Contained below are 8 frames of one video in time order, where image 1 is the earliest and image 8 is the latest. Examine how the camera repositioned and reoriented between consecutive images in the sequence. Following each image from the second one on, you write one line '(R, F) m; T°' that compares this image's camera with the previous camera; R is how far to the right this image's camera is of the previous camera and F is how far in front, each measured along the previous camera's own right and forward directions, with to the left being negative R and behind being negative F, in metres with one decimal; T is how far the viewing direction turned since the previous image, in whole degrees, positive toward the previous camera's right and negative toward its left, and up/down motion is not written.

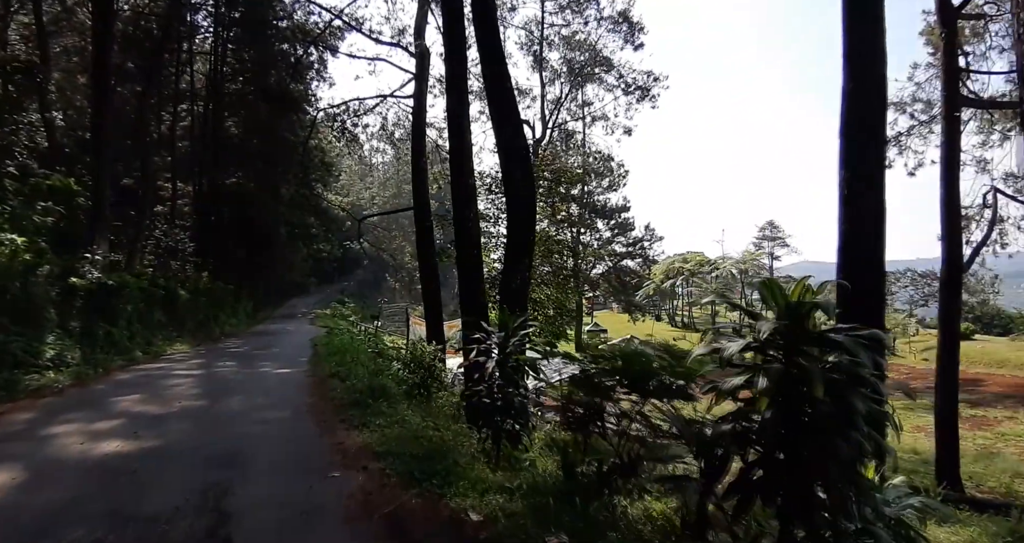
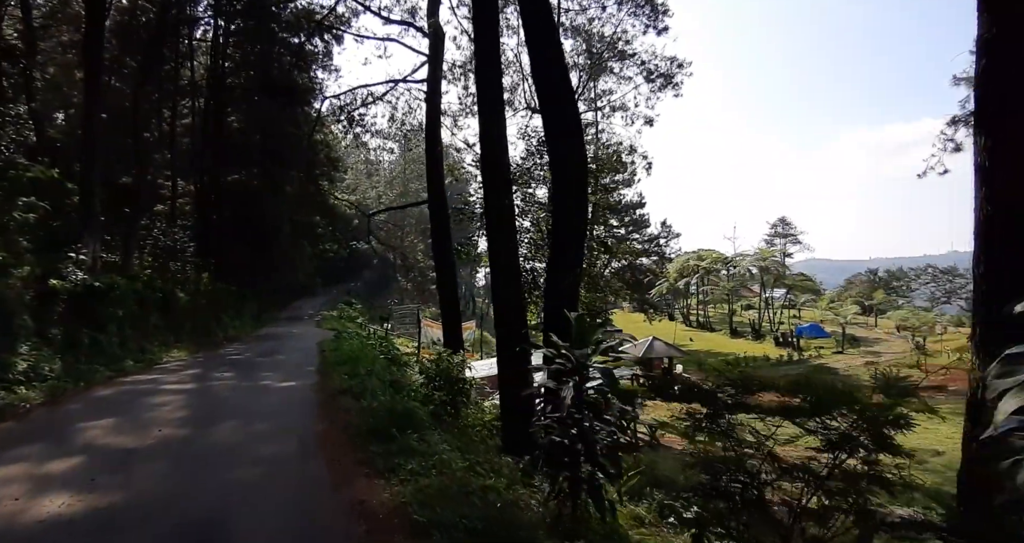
(-0.4, +1.3) m; -1°
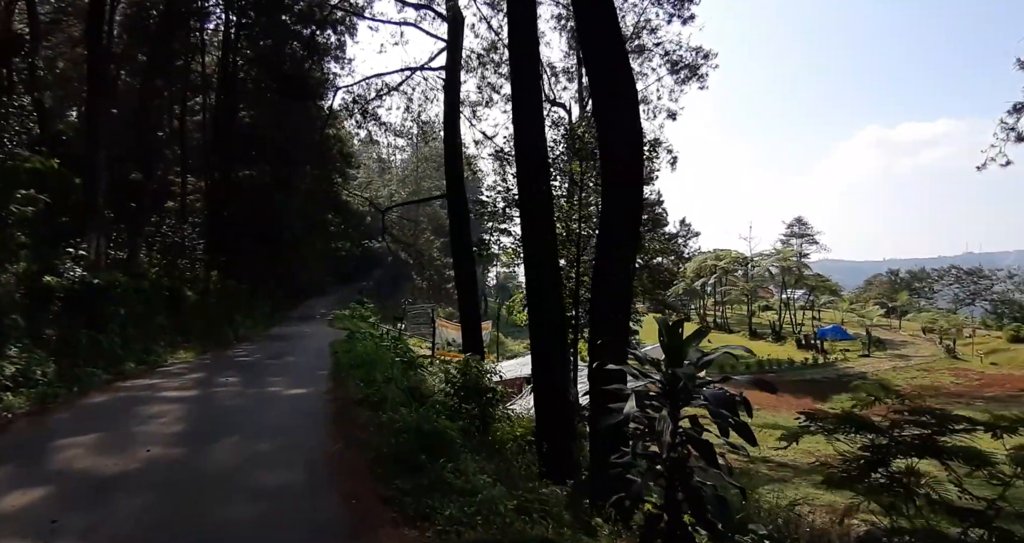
(-0.3, +0.8) m; -1°
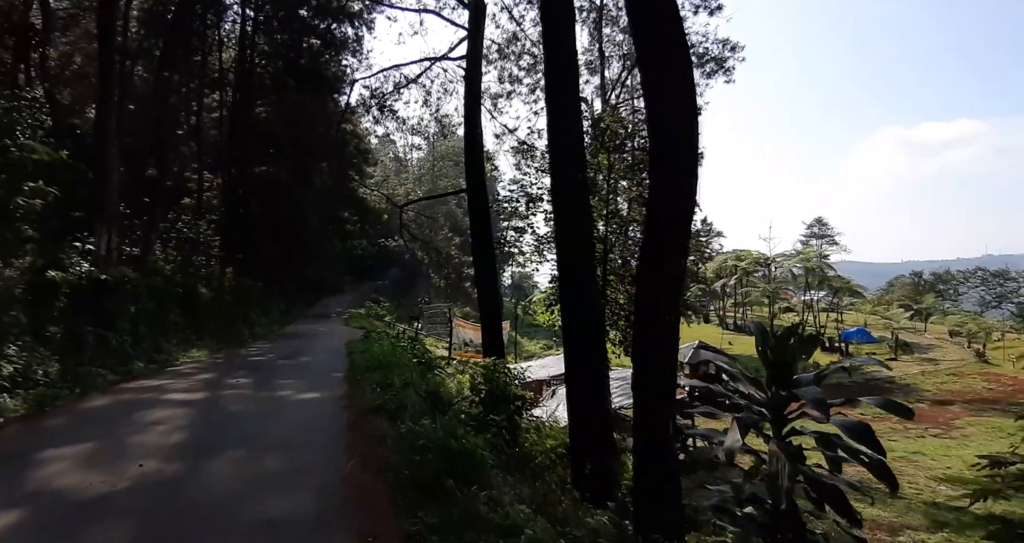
(-0.2, +0.6) m; -1°
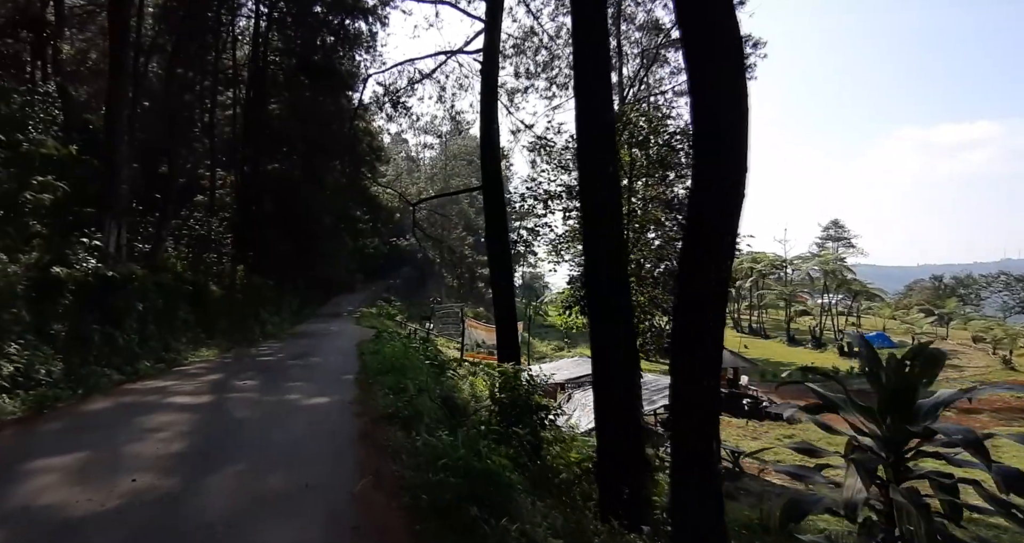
(-0.1, +0.4) m; -1°
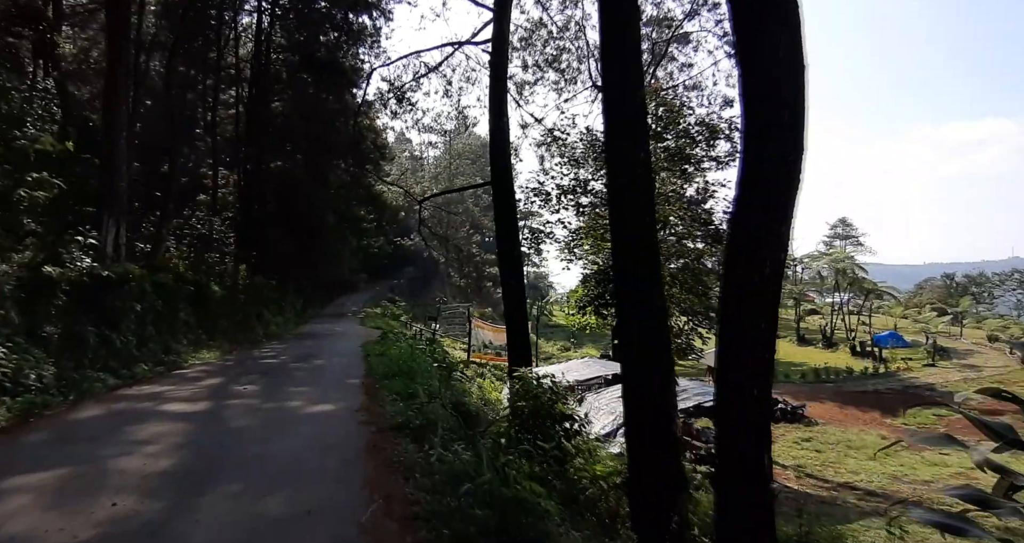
(-0.1, +0.5) m; 0°
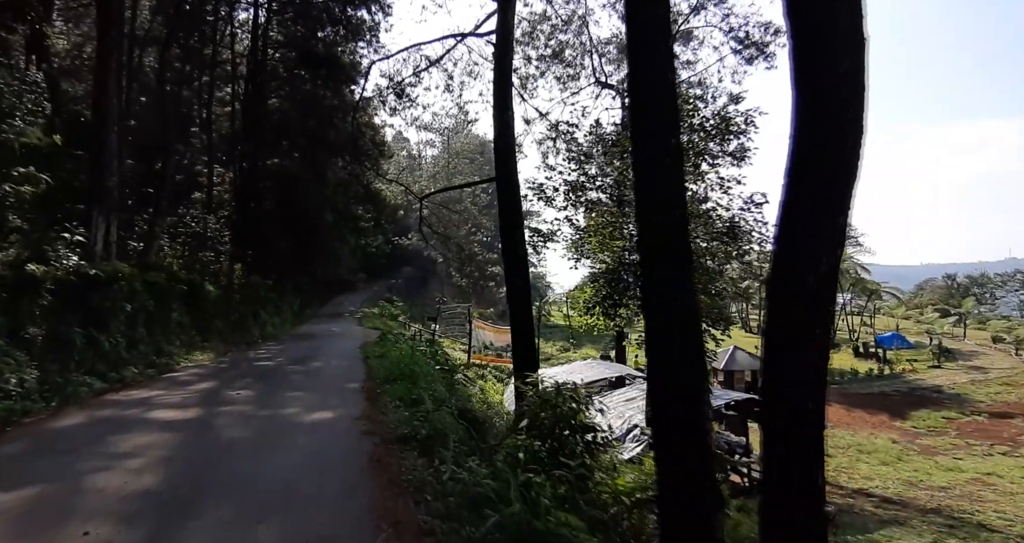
(-0.2, +0.4) m; 0°
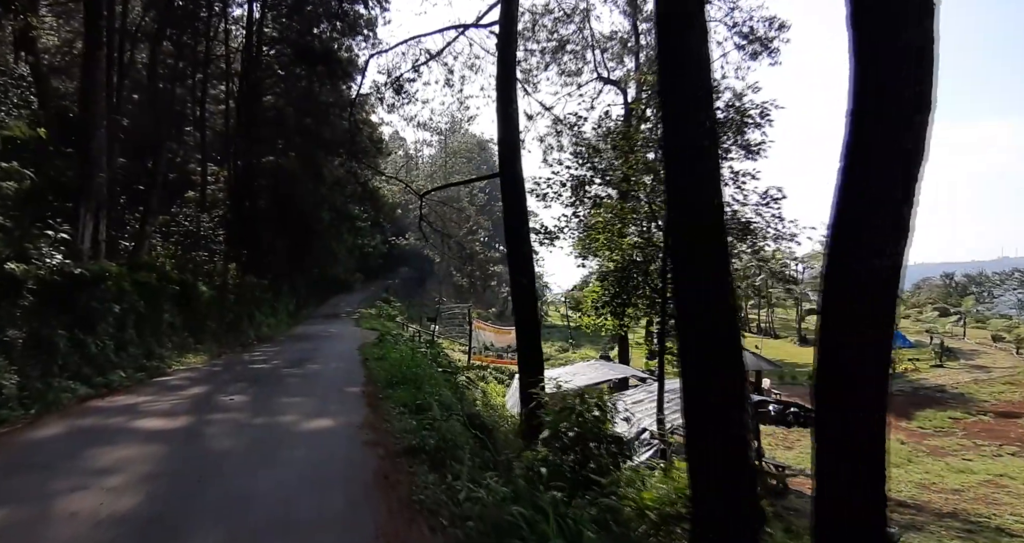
(-0.2, +0.4) m; 0°
